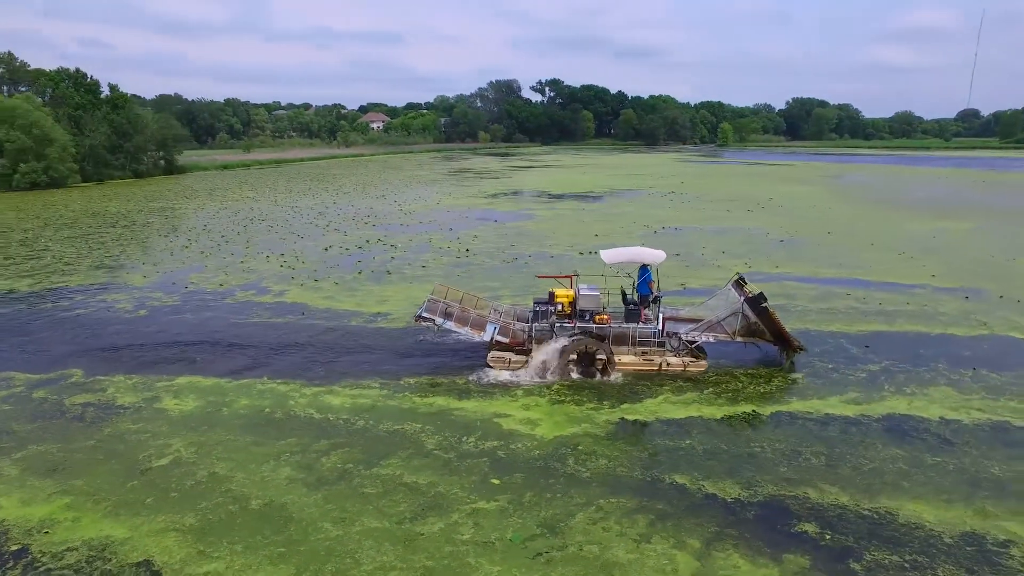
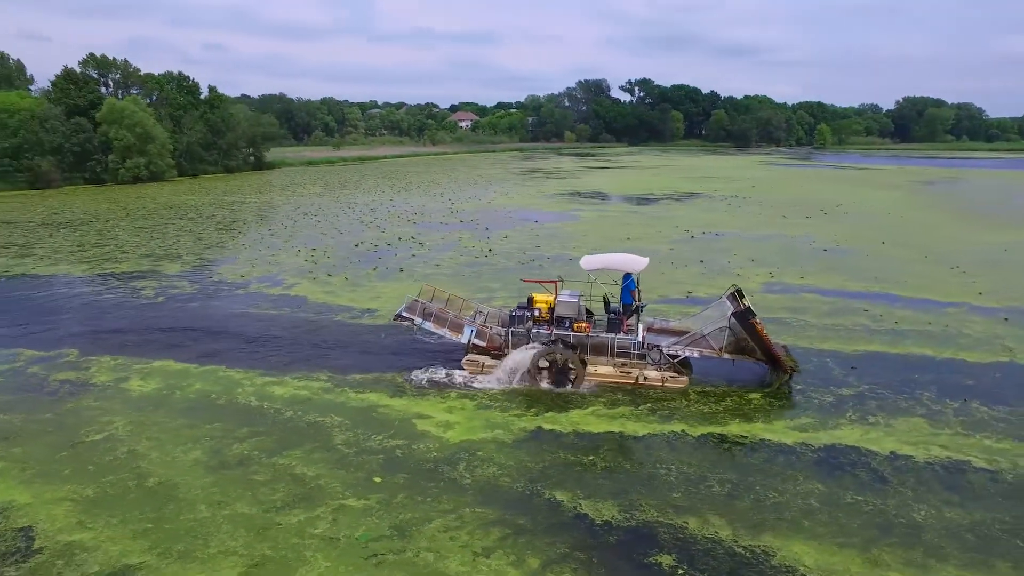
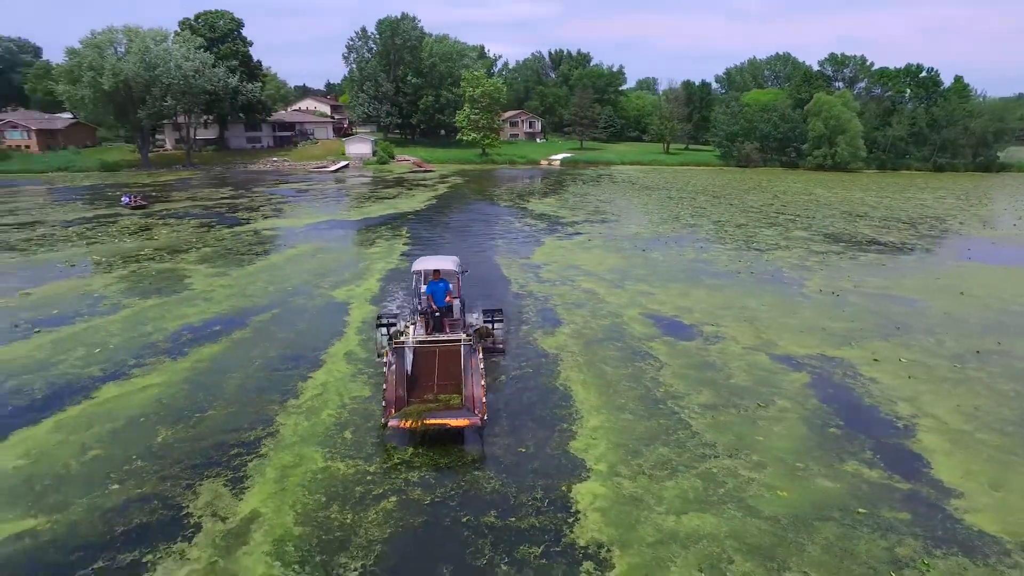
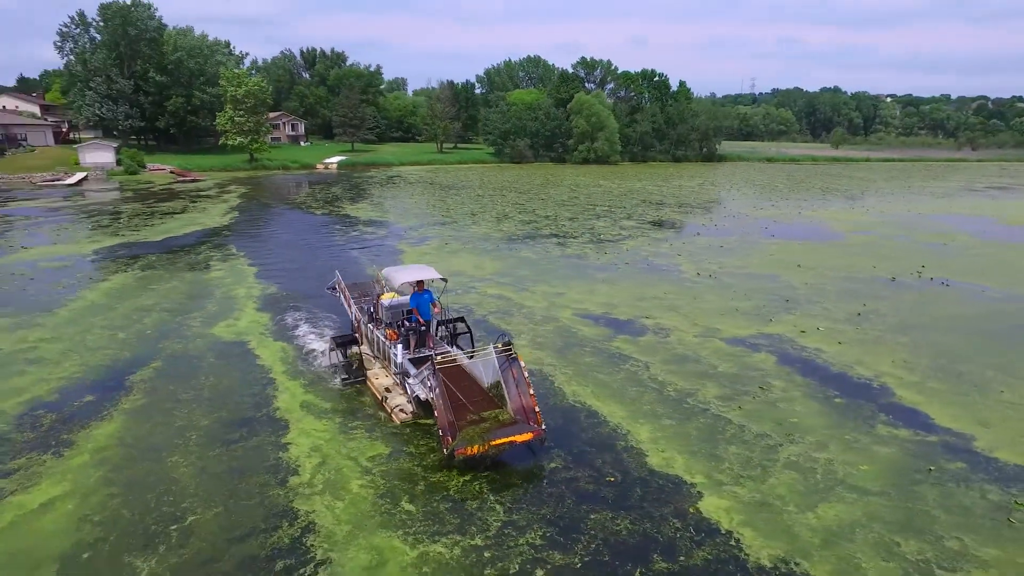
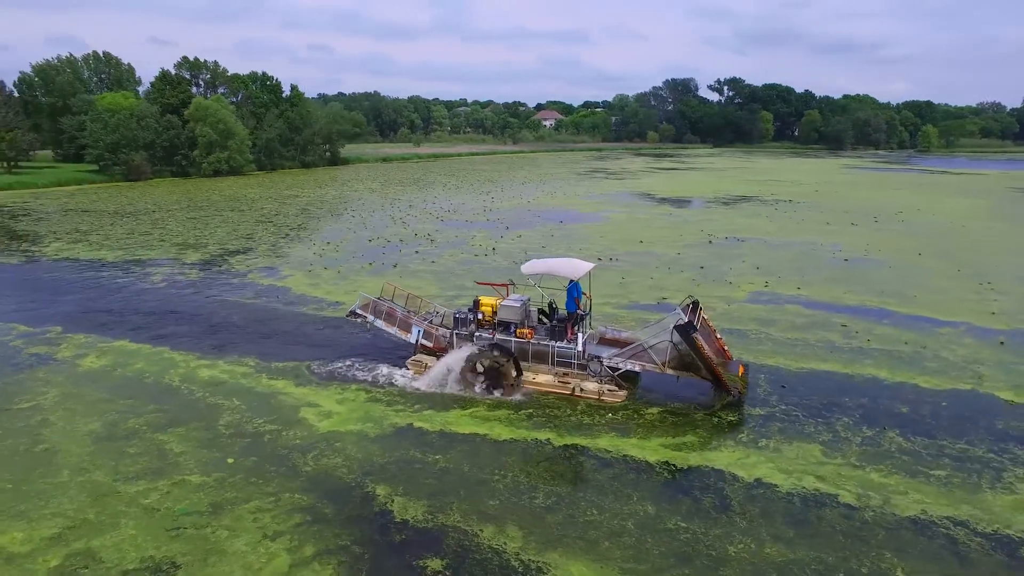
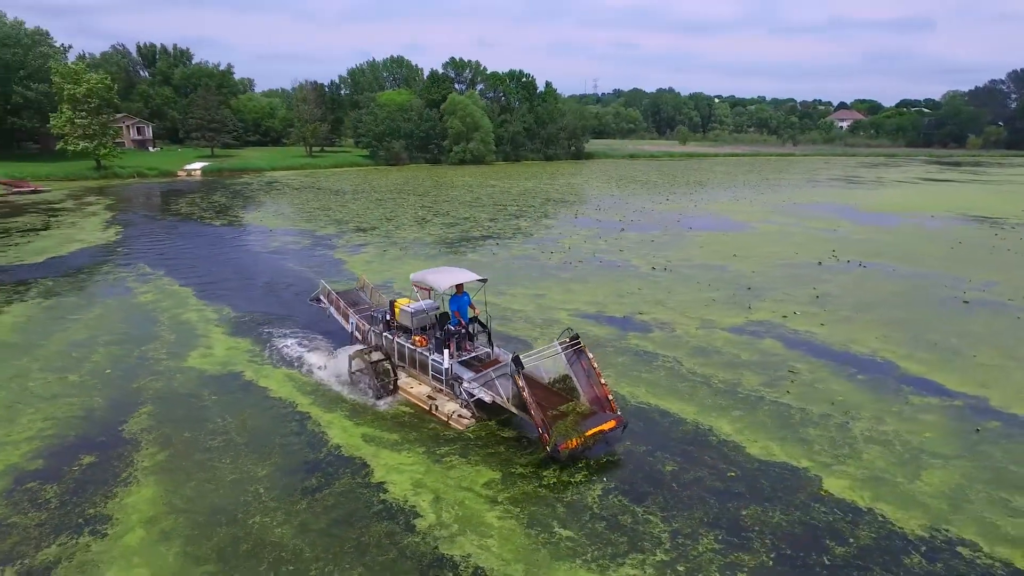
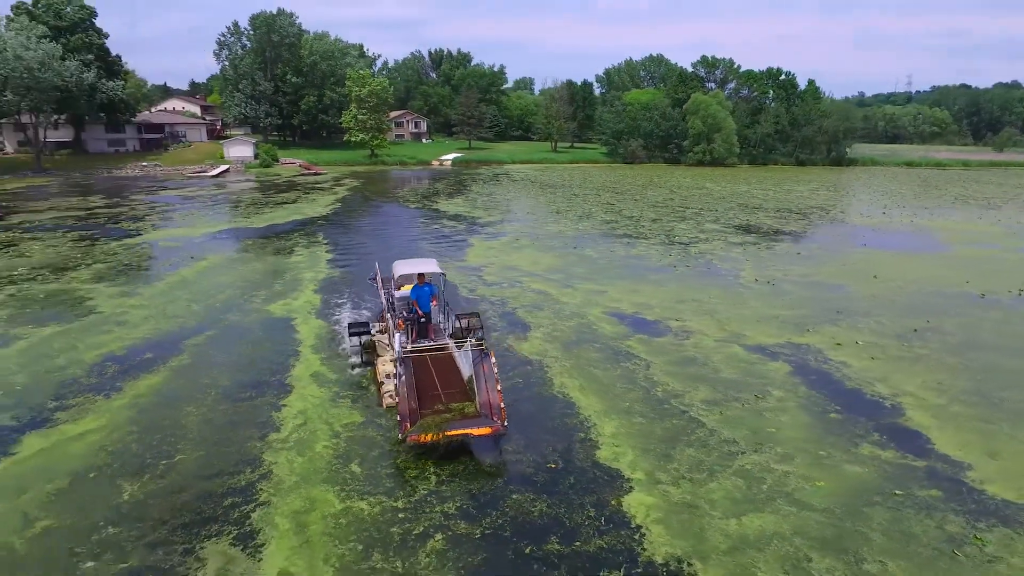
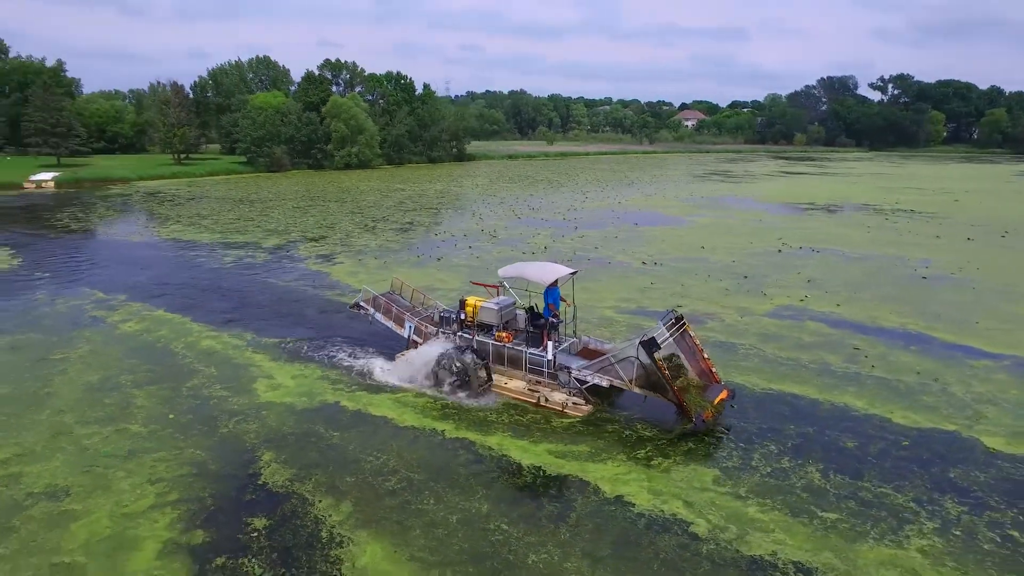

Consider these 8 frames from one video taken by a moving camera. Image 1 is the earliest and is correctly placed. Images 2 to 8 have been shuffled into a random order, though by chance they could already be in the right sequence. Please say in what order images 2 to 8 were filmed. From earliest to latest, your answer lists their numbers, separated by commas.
2, 5, 8, 6, 4, 7, 3
